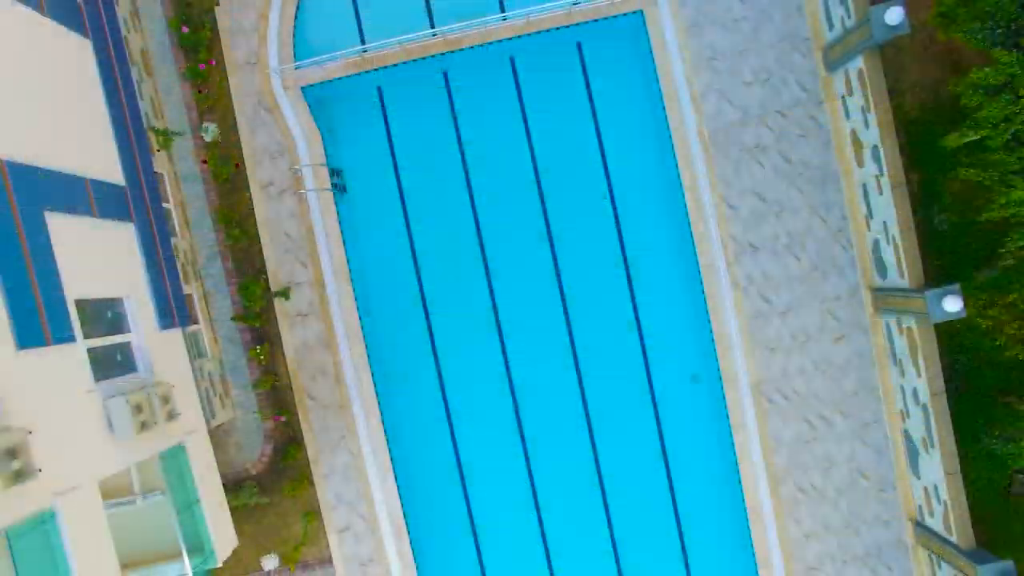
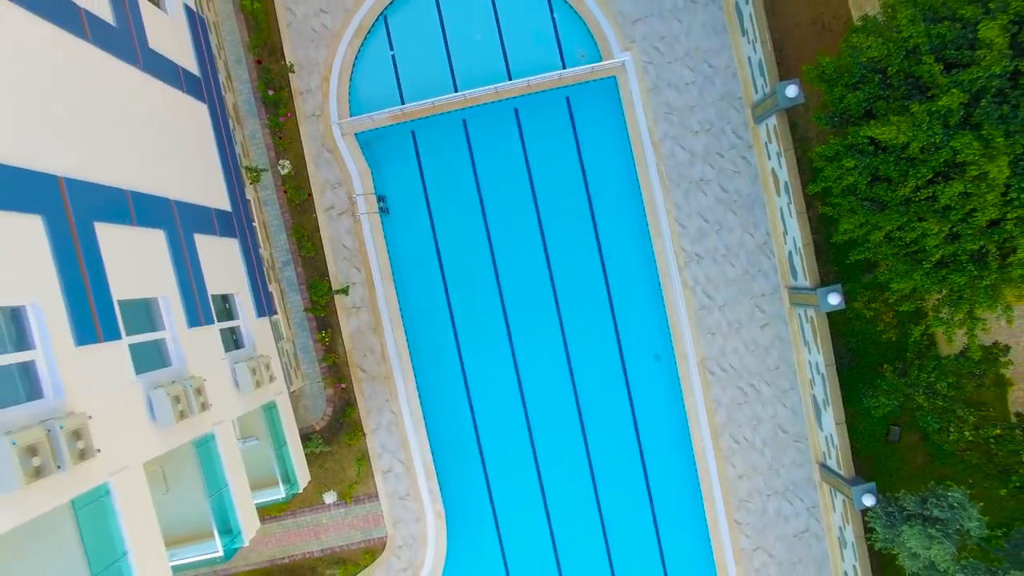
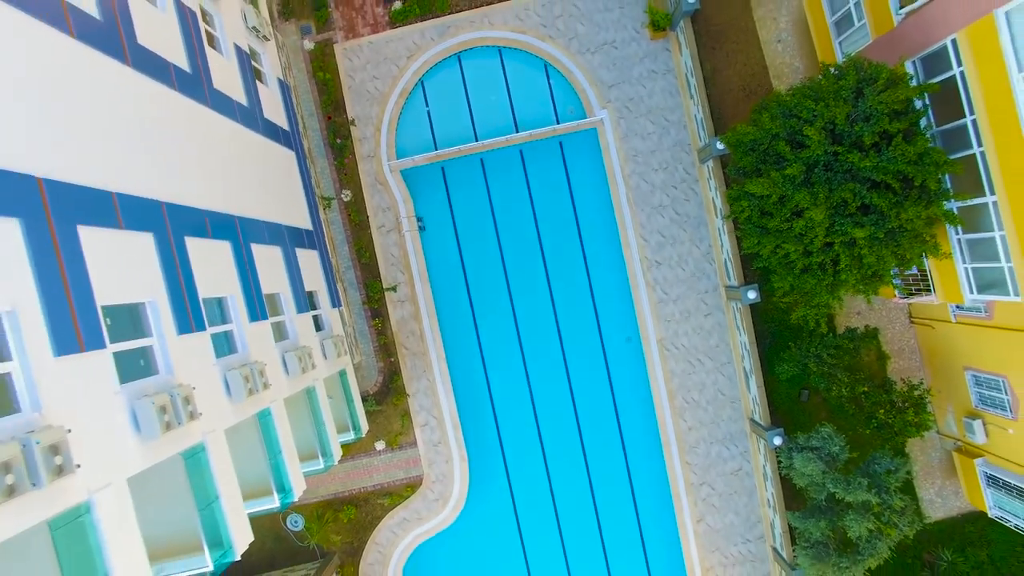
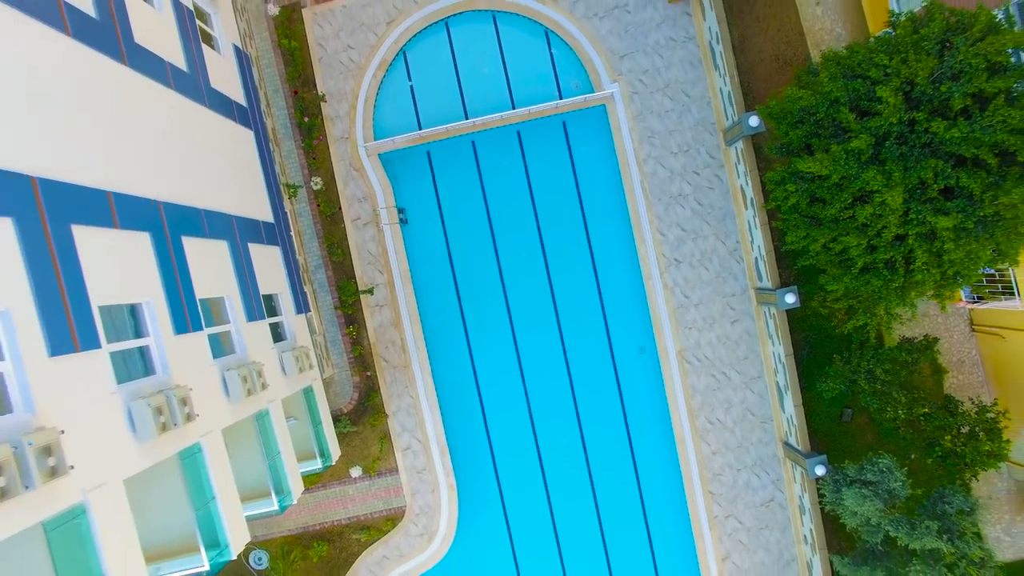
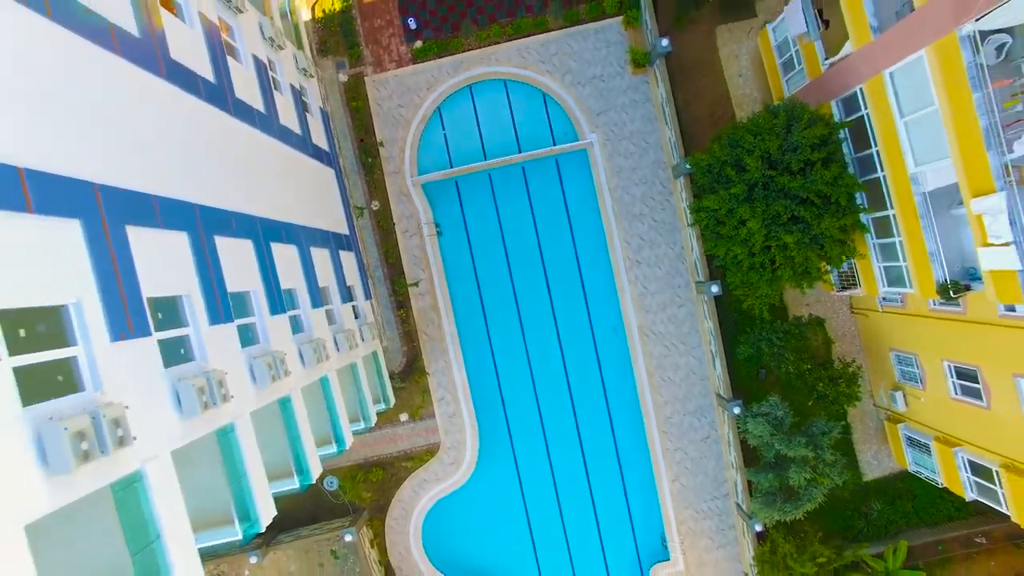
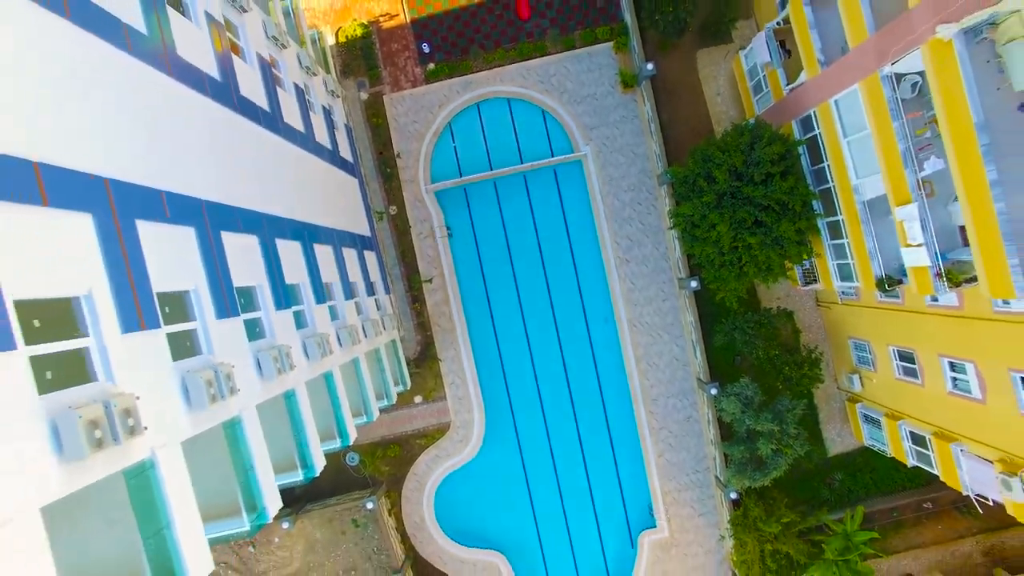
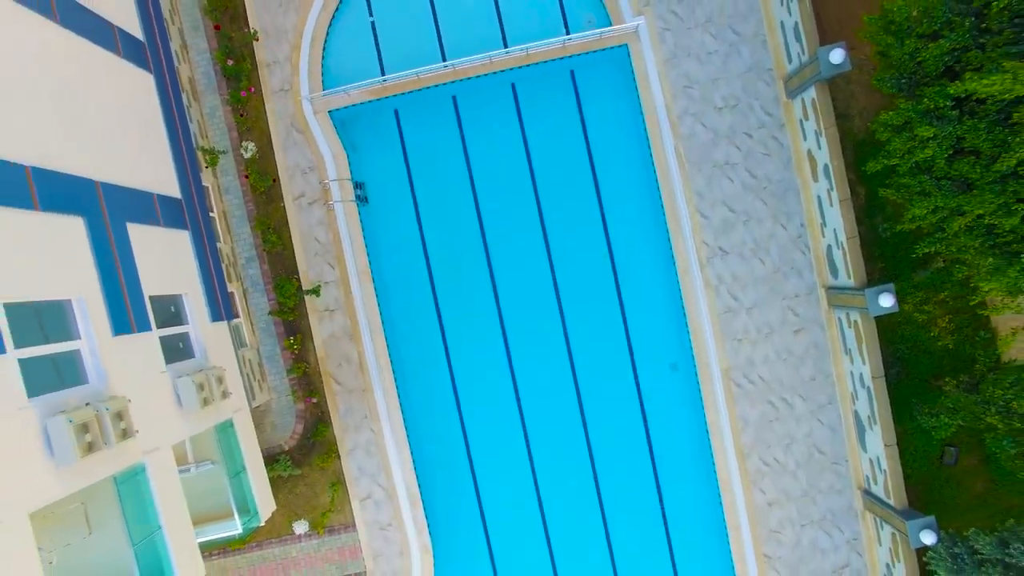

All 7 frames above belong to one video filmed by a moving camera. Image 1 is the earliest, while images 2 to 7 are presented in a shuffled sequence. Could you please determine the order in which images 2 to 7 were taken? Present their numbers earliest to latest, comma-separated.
7, 2, 4, 3, 5, 6
